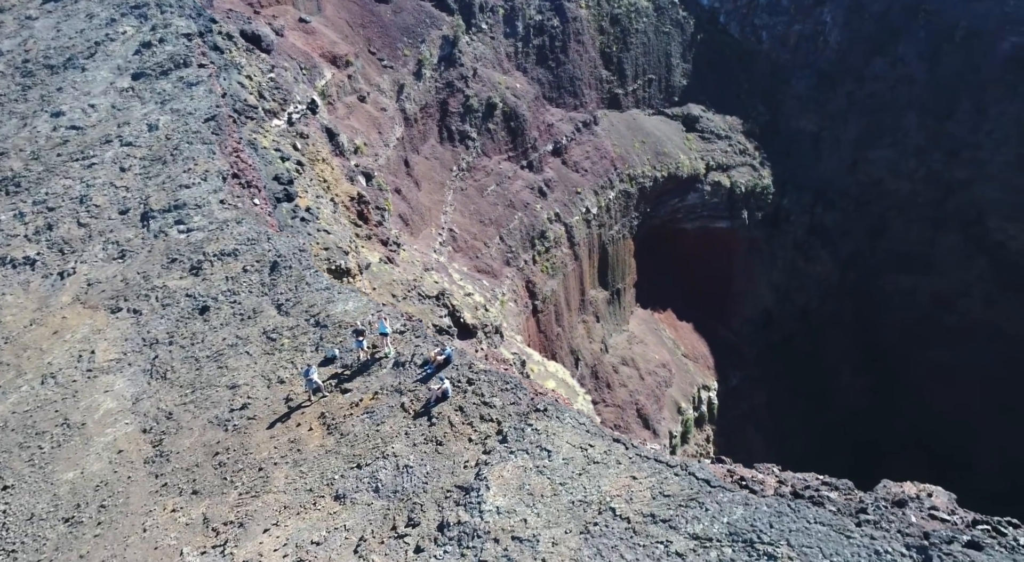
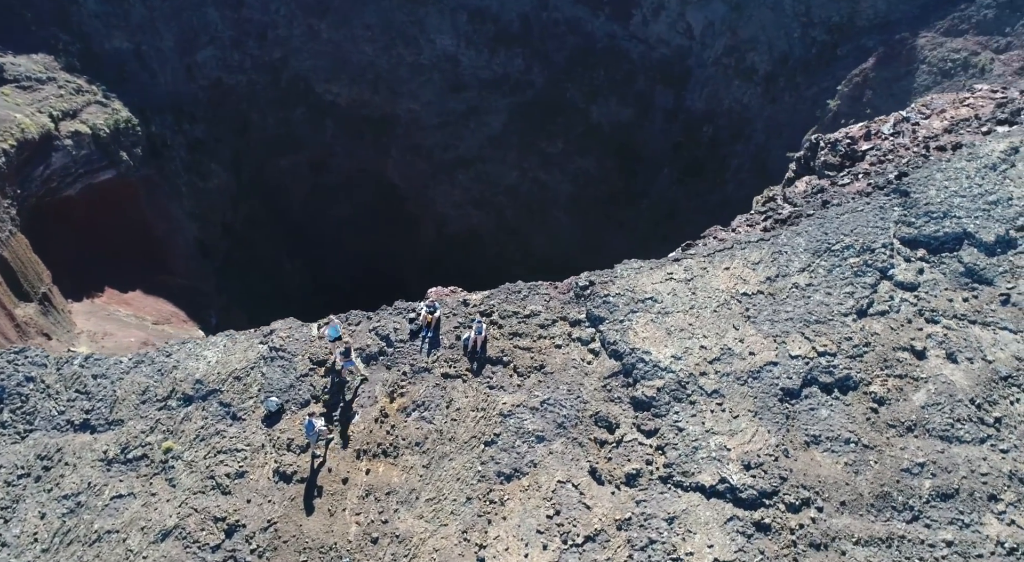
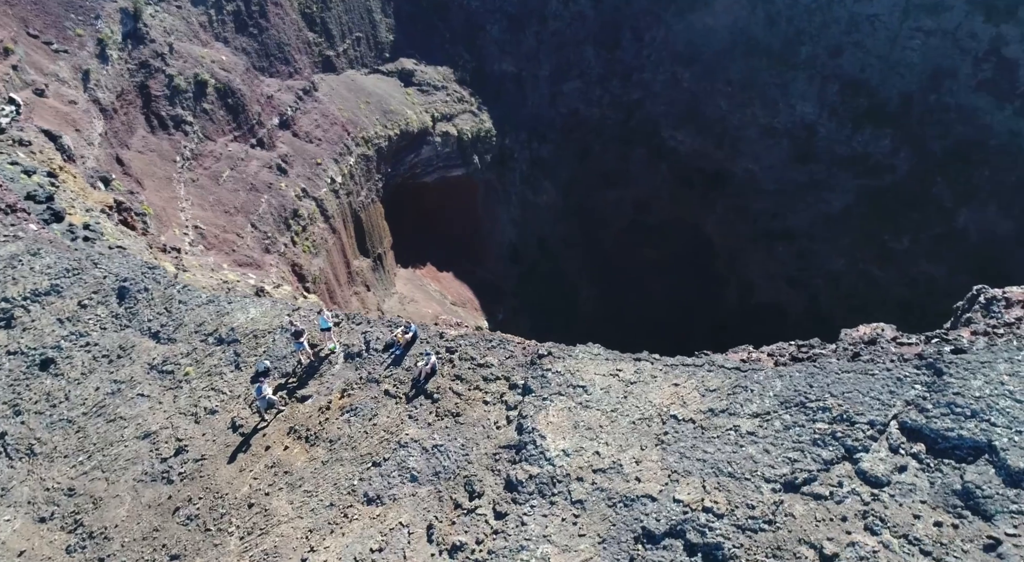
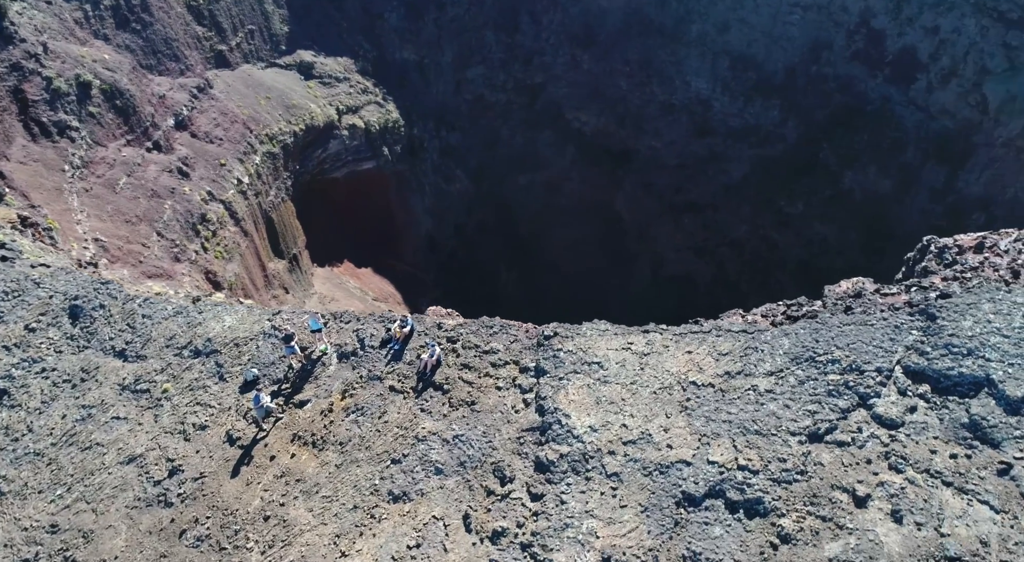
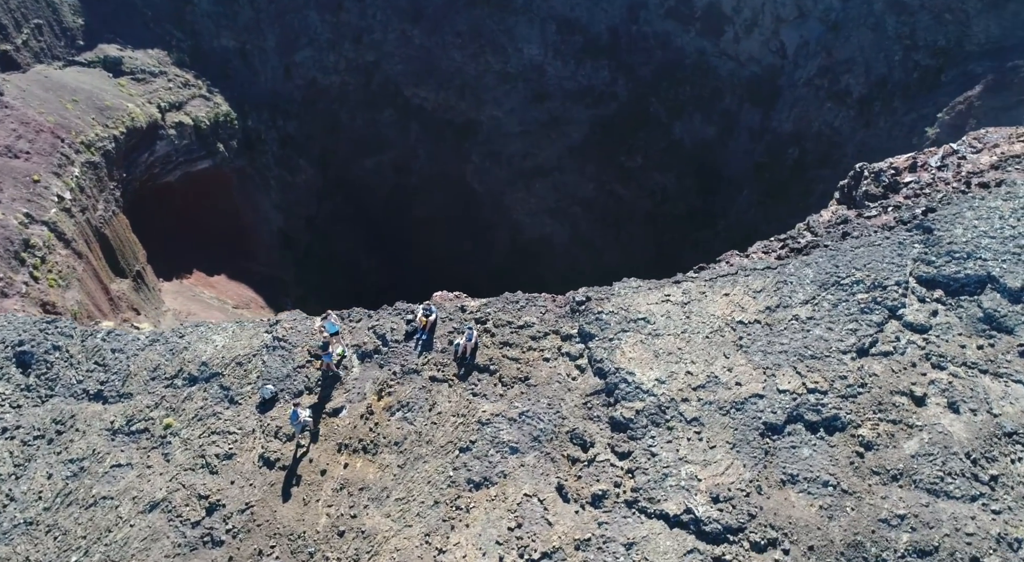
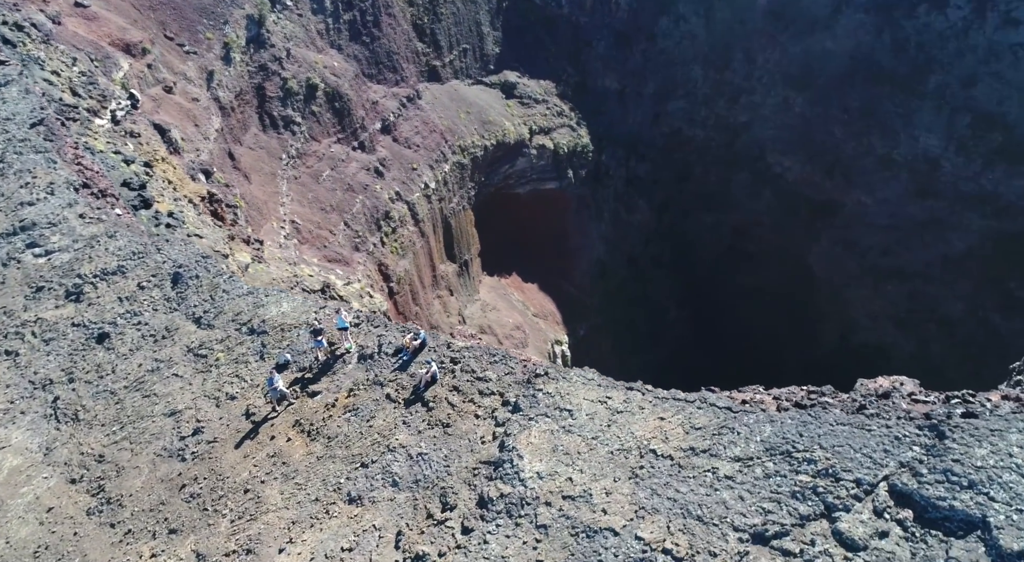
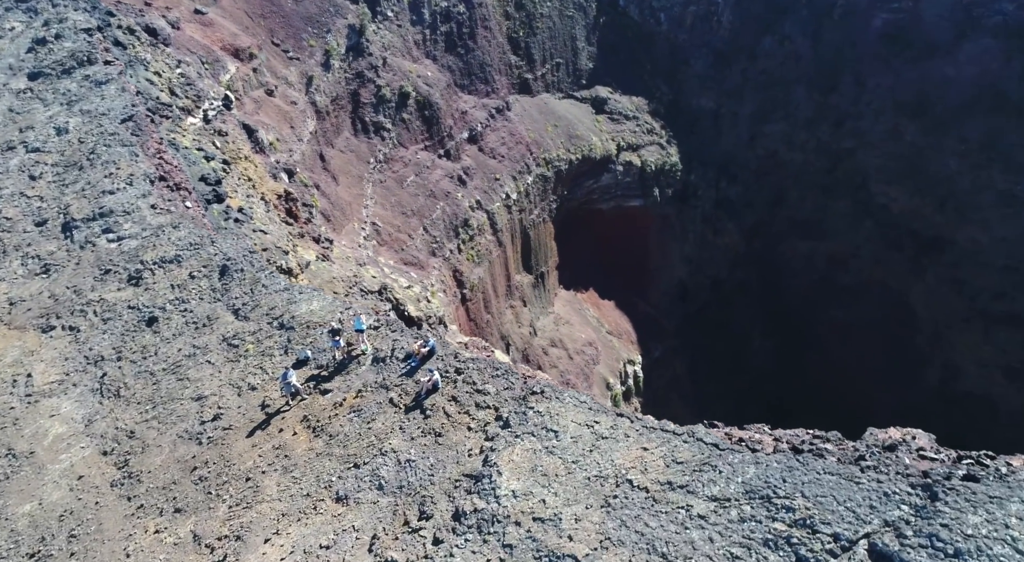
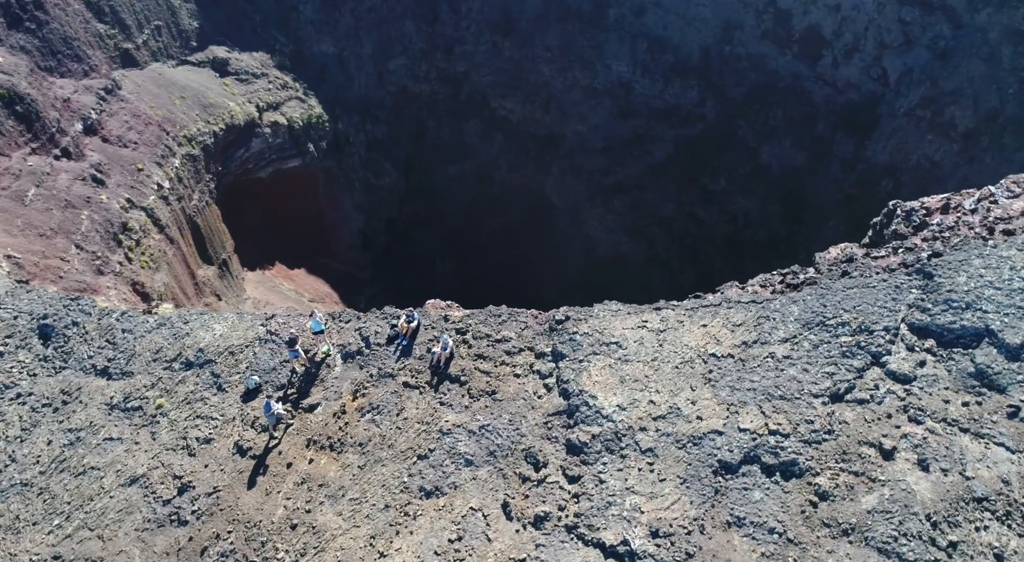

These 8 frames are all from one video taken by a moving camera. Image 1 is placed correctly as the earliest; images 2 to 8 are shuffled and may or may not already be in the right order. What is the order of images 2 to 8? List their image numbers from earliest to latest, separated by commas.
7, 6, 3, 4, 8, 5, 2
